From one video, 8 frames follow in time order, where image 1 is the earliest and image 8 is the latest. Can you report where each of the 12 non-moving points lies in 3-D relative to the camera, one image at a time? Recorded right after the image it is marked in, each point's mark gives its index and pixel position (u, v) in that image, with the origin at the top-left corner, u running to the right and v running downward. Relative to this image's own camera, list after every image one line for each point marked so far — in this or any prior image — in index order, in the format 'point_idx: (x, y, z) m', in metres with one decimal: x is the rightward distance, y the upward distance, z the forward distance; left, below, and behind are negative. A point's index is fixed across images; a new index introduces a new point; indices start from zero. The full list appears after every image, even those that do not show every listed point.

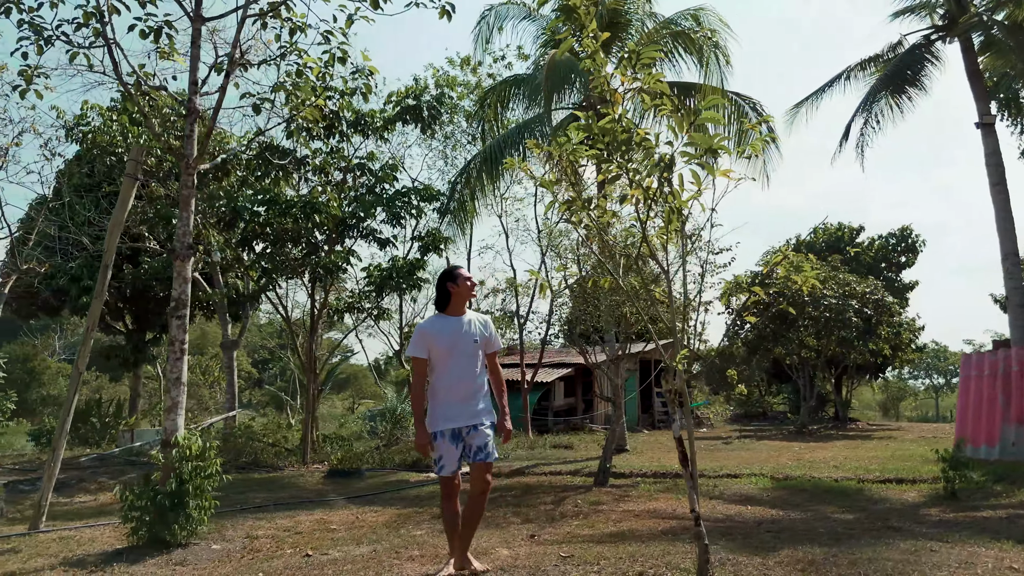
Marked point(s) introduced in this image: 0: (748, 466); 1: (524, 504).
0: (+3.6, -2.7, +11.2) m
1: (+0.1, -2.1, +7.1) m
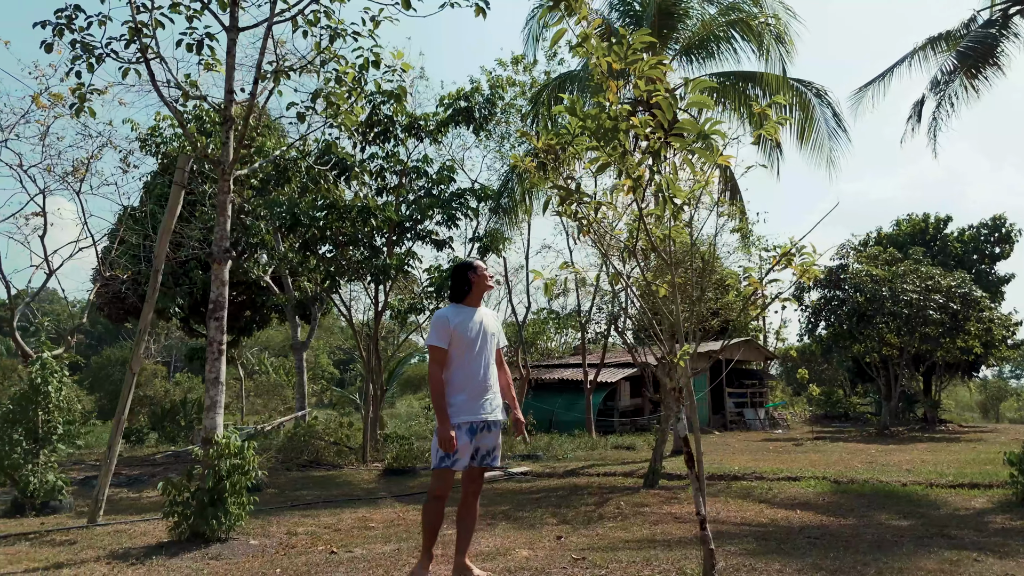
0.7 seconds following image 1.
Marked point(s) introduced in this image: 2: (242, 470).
0: (+4.4, -2.6, +10.7) m
1: (+0.5, -2.1, +7.0) m
2: (-2.0, -1.4, +5.6) m
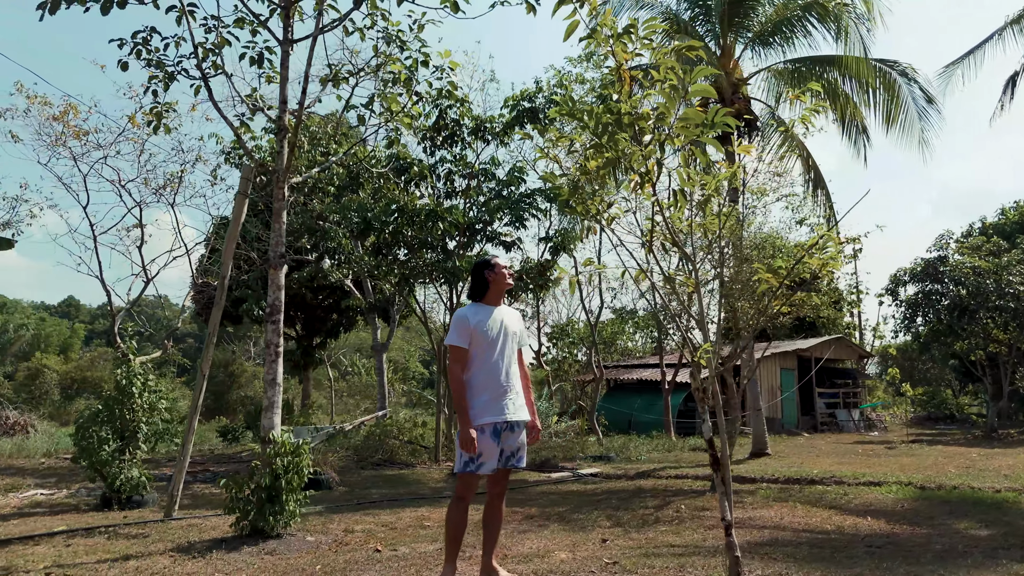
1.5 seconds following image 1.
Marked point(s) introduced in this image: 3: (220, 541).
0: (+5.4, -2.6, +10.1) m
1: (+1.0, -2.1, +6.9) m
2: (-1.7, -1.4, +5.7) m
3: (-2.2, -1.9, +5.6) m
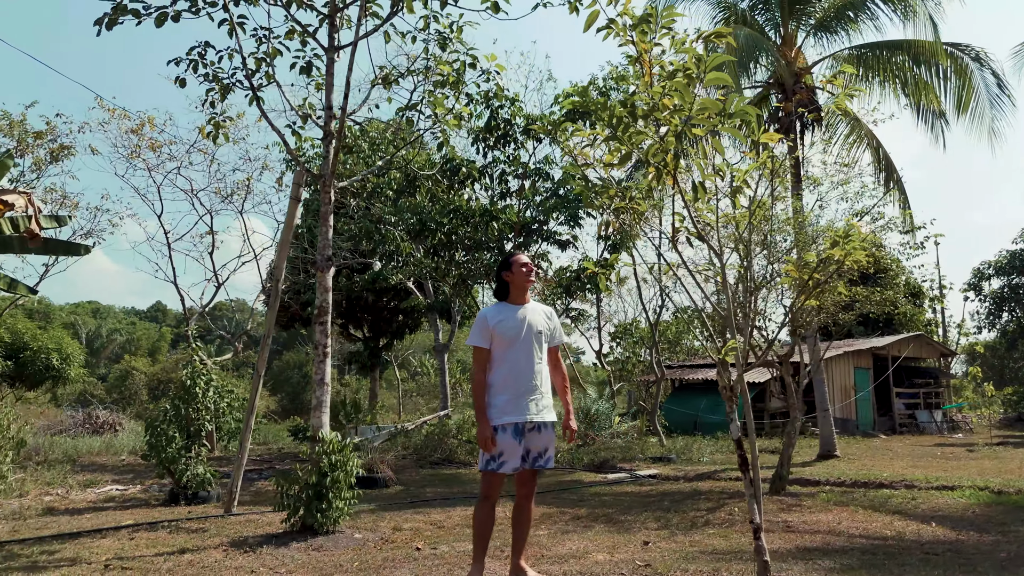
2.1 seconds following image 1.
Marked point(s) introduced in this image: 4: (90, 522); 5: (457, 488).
0: (+6.1, -2.5, +9.6) m
1: (+1.5, -2.0, +6.8) m
2: (-1.3, -1.4, +5.8) m
3: (-1.9, -1.9, +5.7) m
4: (-4.0, -2.2, +7.1) m
5: (-0.7, -2.6, +9.5) m
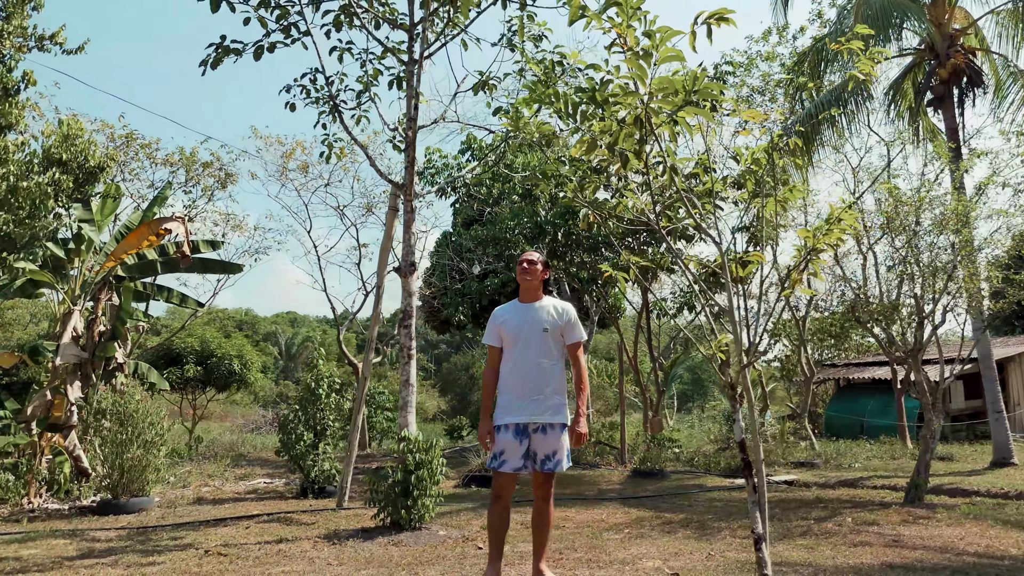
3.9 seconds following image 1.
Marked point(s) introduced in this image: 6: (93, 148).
0: (+7.4, -2.2, +8.1) m
1: (+2.3, -2.0, +6.3) m
2: (-0.7, -1.5, +6.0) m
3: (-1.2, -2.0, +6.0) m
4: (-3.0, -2.4, +7.8) m
5: (+0.7, -2.6, +9.4) m
6: (-4.8, +1.6, +8.4) m
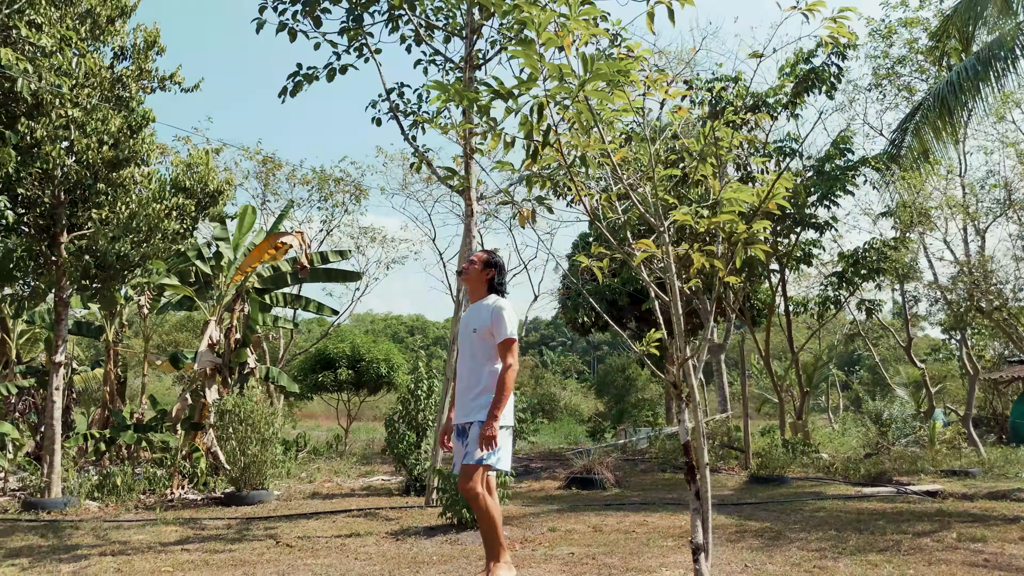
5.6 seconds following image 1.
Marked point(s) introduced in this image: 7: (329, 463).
0: (+8.2, -2.0, +6.4) m
1: (+2.8, -1.9, +5.7) m
2: (-0.2, -1.5, +6.1) m
3: (-0.7, -2.0, +6.2) m
4: (-2.0, -2.5, +8.3) m
5: (+2.0, -2.5, +9.1) m
6: (-3.8, +1.4, +9.3) m
7: (-3.2, -3.0, +12.9) m
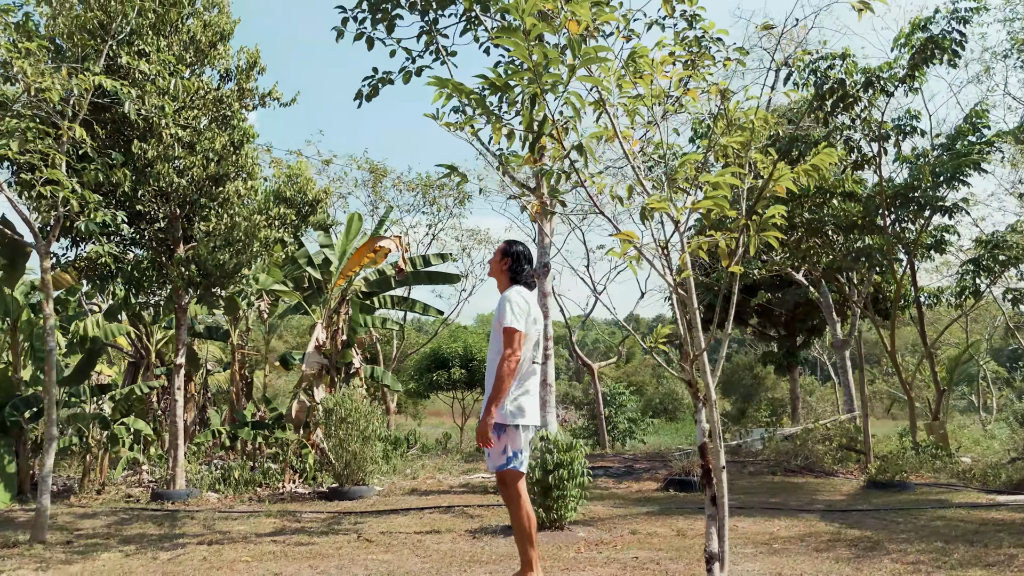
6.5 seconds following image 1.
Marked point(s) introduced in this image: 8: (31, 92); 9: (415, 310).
0: (+8.8, -1.8, +4.9) m
1: (+3.3, -1.8, +5.1) m
2: (+0.5, -1.4, +6.0) m
3: (0.0, -2.0, +6.2) m
4: (-1.0, -2.5, +8.5) m
5: (+3.1, -2.5, +8.6) m
6: (-2.6, +1.4, +9.7) m
7: (-1.4, -3.1, +13.2) m
8: (-3.9, +1.6, +6.0) m
9: (-2.1, -0.5, +15.9) m
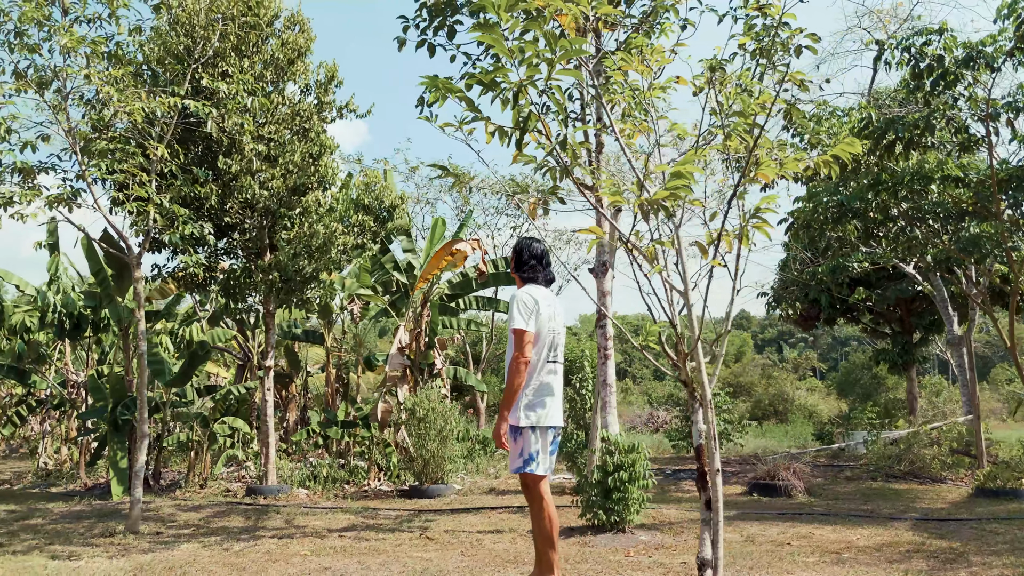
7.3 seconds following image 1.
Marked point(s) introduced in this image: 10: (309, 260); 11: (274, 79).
0: (+9.0, -1.6, +3.7) m
1: (+3.7, -1.7, +4.6) m
2: (+0.9, -1.4, +5.9) m
3: (+0.5, -2.0, +6.1) m
4: (-0.1, -2.5, +8.6) m
5: (+3.9, -2.4, +8.1) m
6: (-1.7, +1.3, +10.0) m
7: (+0.1, -3.1, +13.2) m
8: (-3.4, +1.5, +6.5) m
9: (-0.2, -0.5, +16.0) m
10: (-2.4, +0.3, +8.8) m
11: (-2.8, +2.5, +8.7) m
